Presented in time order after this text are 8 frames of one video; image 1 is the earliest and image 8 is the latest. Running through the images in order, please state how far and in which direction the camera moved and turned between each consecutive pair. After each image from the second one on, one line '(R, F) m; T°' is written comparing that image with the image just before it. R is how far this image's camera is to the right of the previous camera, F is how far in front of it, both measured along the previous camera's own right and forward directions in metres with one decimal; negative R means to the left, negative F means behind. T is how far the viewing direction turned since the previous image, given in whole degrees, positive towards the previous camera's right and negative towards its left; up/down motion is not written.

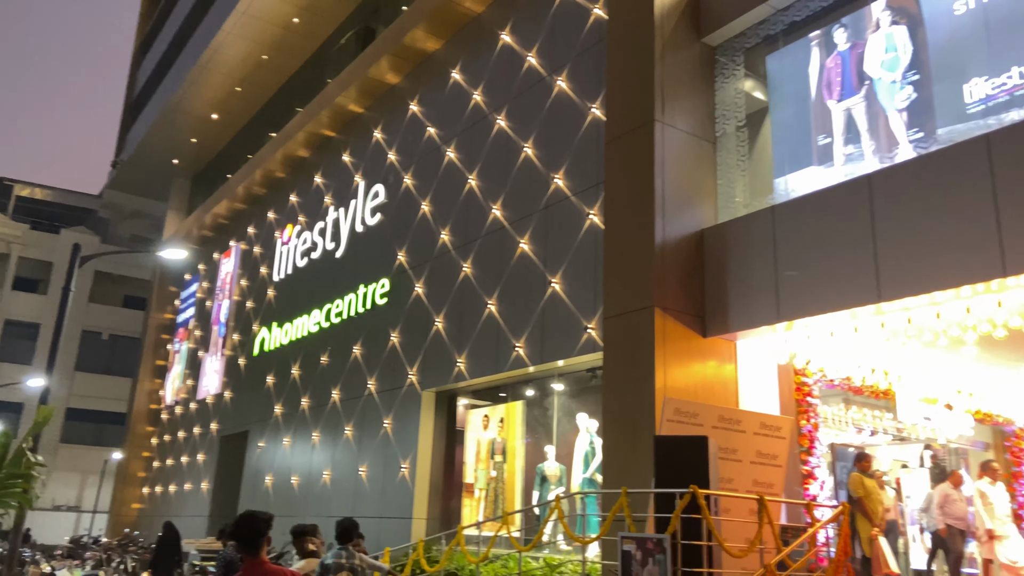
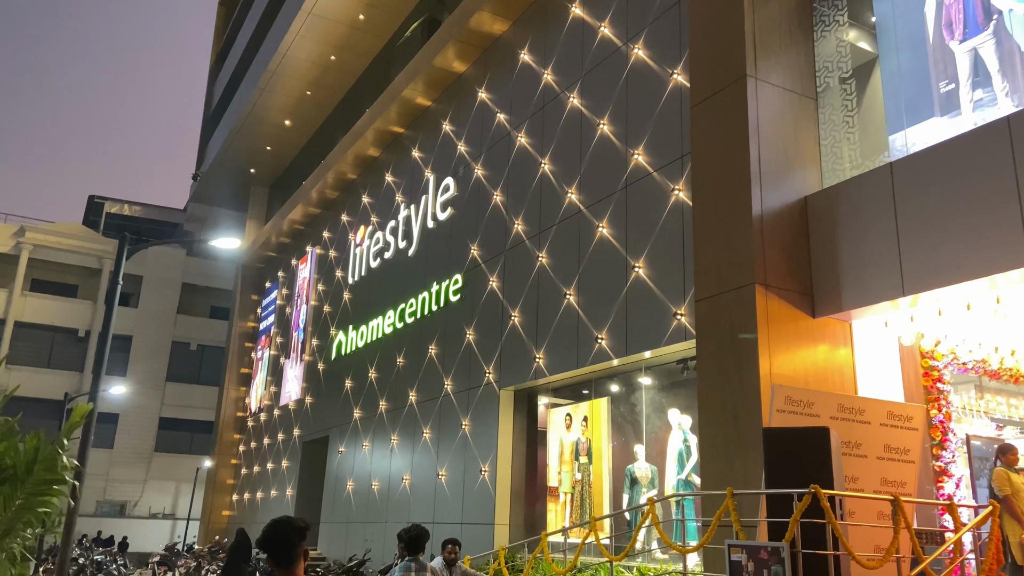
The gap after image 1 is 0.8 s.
(0.0, +0.6) m; -6°
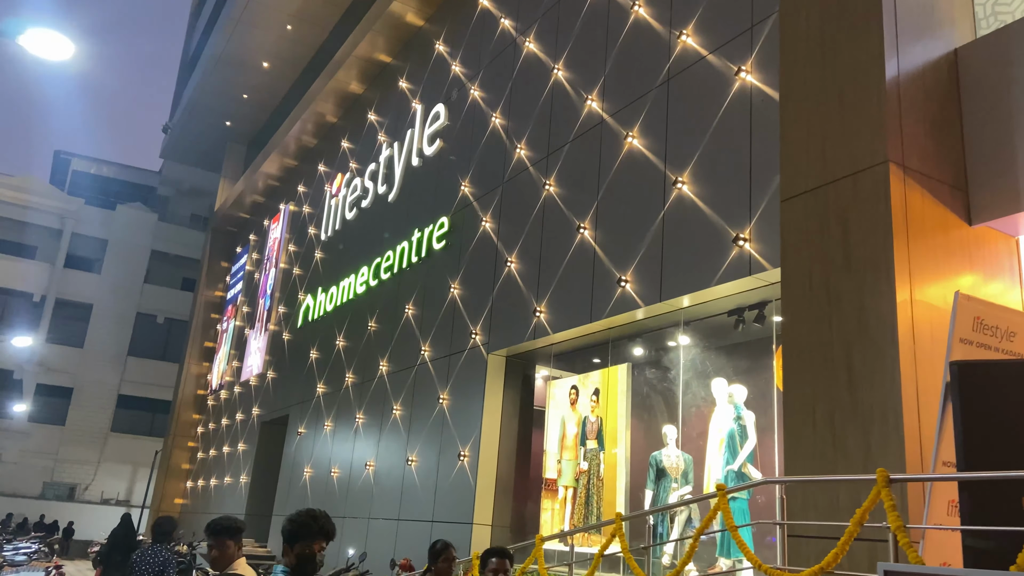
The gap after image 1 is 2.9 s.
(0.0, +2.1) m; 0°
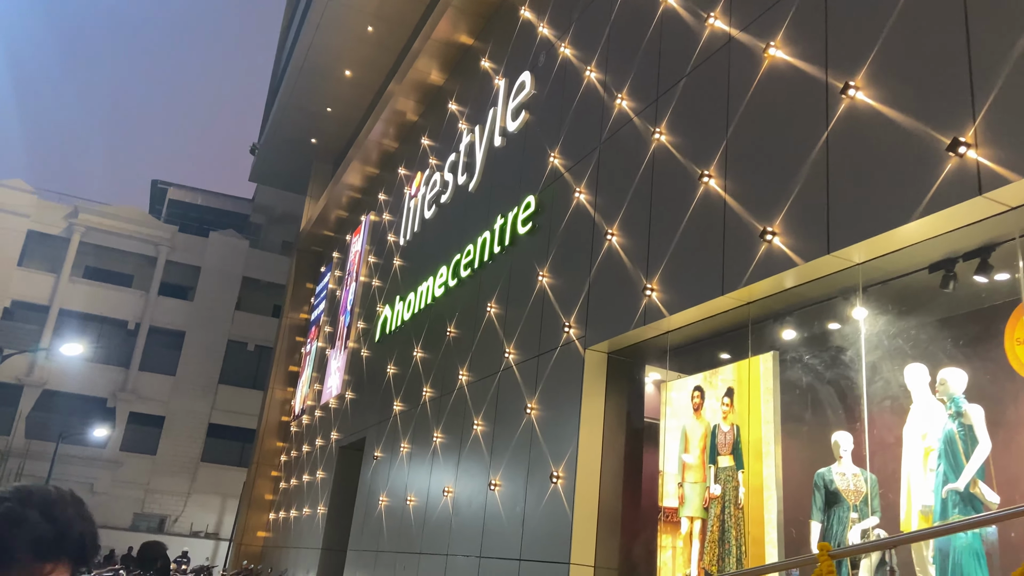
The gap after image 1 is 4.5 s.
(-0.1, +1.5) m; -7°
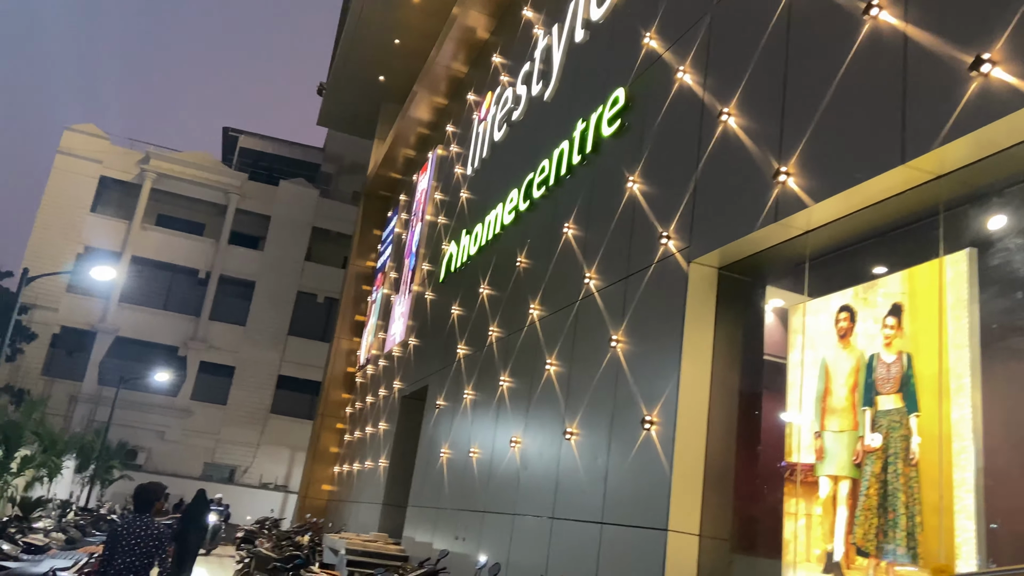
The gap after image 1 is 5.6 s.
(-0.1, +1.3) m; -6°
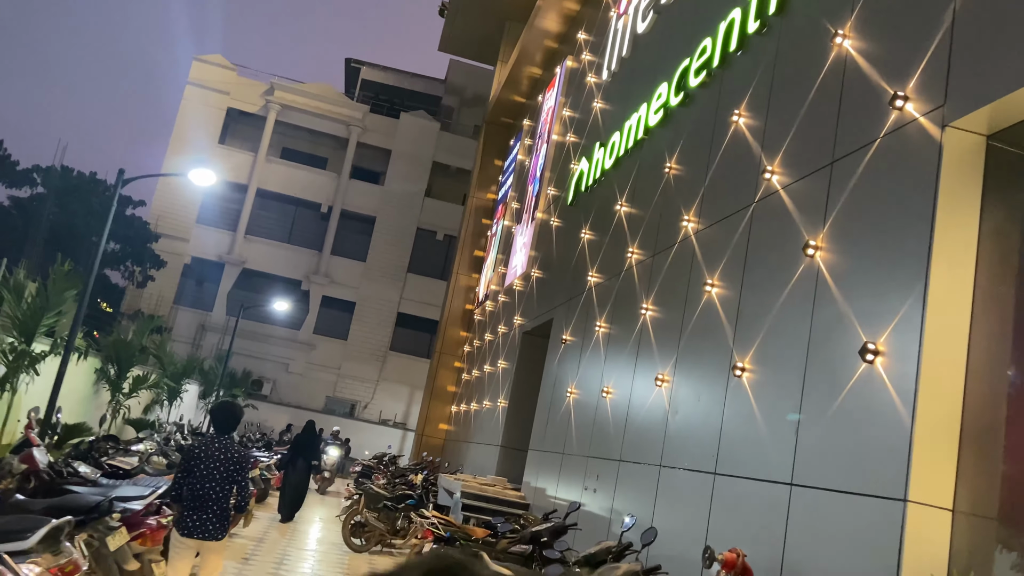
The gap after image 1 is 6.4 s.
(-0.2, +1.2) m; -9°
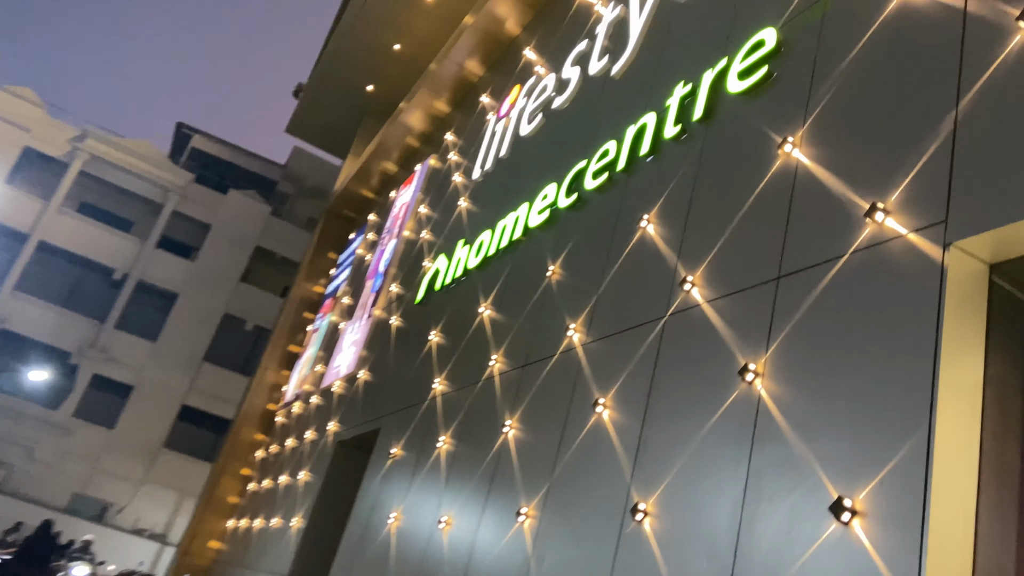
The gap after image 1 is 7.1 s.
(-0.3, +1.1) m; +13°
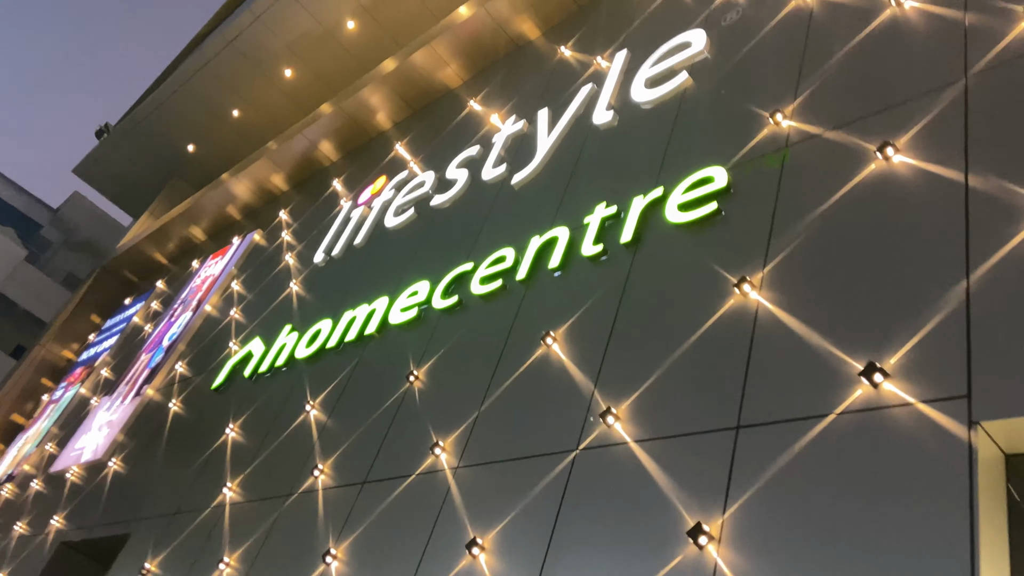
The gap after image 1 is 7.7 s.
(-0.6, +0.9) m; +16°
